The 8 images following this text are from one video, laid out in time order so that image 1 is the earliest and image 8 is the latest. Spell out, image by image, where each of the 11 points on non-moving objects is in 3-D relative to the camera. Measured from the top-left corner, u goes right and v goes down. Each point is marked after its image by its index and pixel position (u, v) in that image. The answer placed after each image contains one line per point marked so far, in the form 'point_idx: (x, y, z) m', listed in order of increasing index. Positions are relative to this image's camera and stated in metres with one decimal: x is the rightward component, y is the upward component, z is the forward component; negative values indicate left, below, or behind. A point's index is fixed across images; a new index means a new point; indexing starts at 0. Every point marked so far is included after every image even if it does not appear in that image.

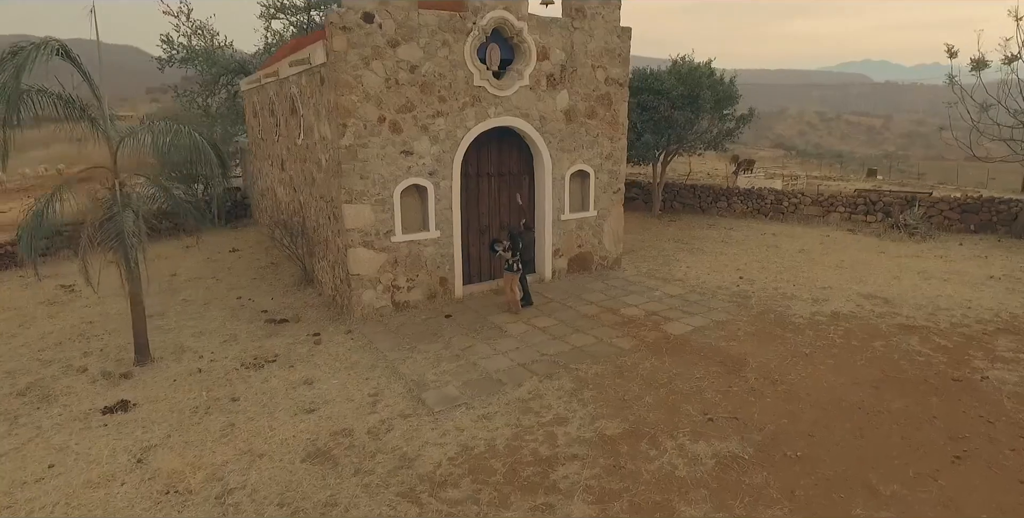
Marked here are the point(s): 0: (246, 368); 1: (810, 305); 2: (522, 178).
0: (-3.0, -1.2, +7.1) m
1: (+4.0, -0.6, +8.3) m
2: (+0.2, +1.2, +9.4) m
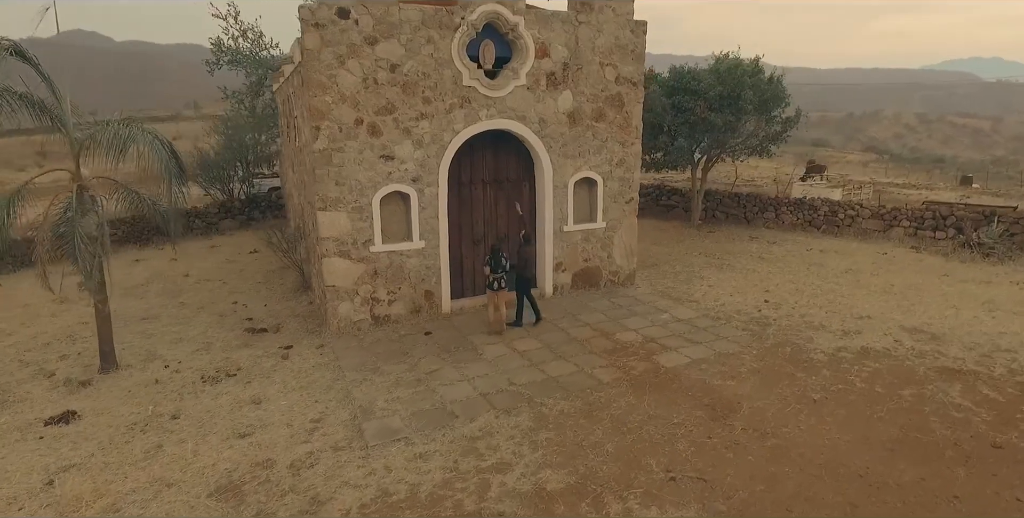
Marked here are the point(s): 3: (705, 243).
0: (-3.4, -1.3, +6.8) m
1: (+3.7, -0.9, +7.2) m
2: (+0.1, +1.0, +8.7) m
3: (+3.9, +0.3, +12.4) m
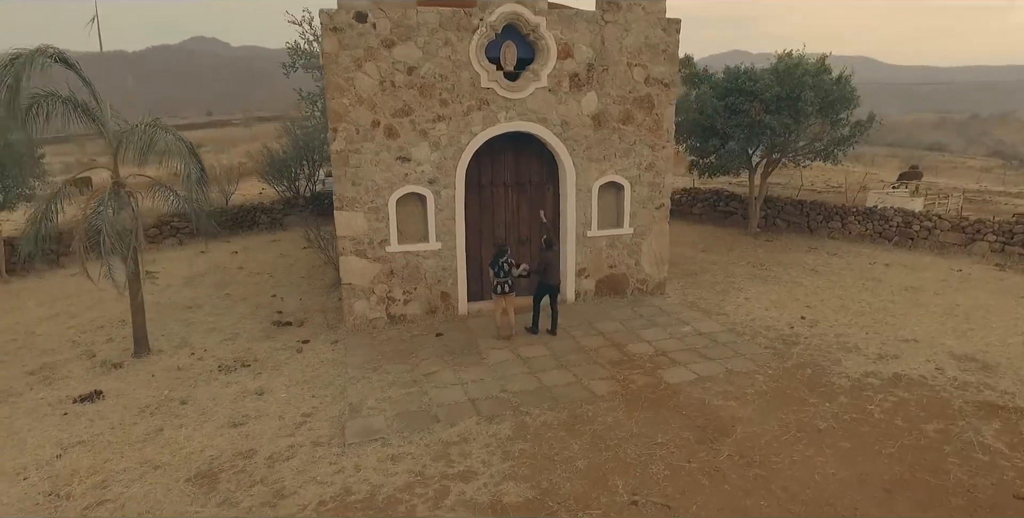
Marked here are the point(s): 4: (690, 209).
0: (-3.3, -1.3, +7.2) m
1: (+3.8, -1.1, +6.6) m
2: (+0.5, +1.0, +8.5) m
3: (+4.6, +0.1, +11.7) m
4: (+4.2, +1.2, +14.7) m
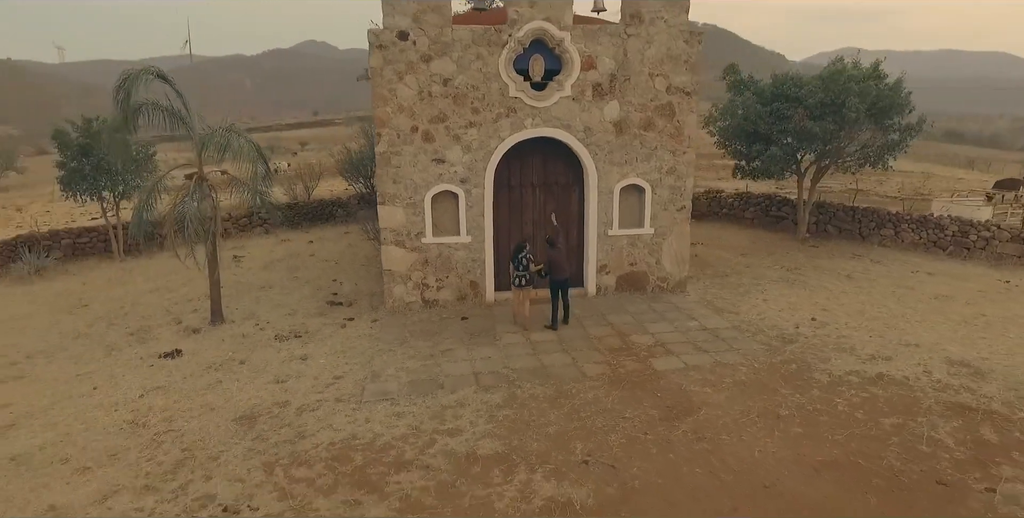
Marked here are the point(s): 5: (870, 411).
0: (-3.2, -1.1, +8.4) m
1: (+3.8, -1.1, +6.9) m
2: (+0.9, +1.0, +9.2) m
3: (+5.4, 0.0, +11.8) m
4: (+5.4, +1.1, +14.8) m
5: (+3.3, -1.4, +5.8) m
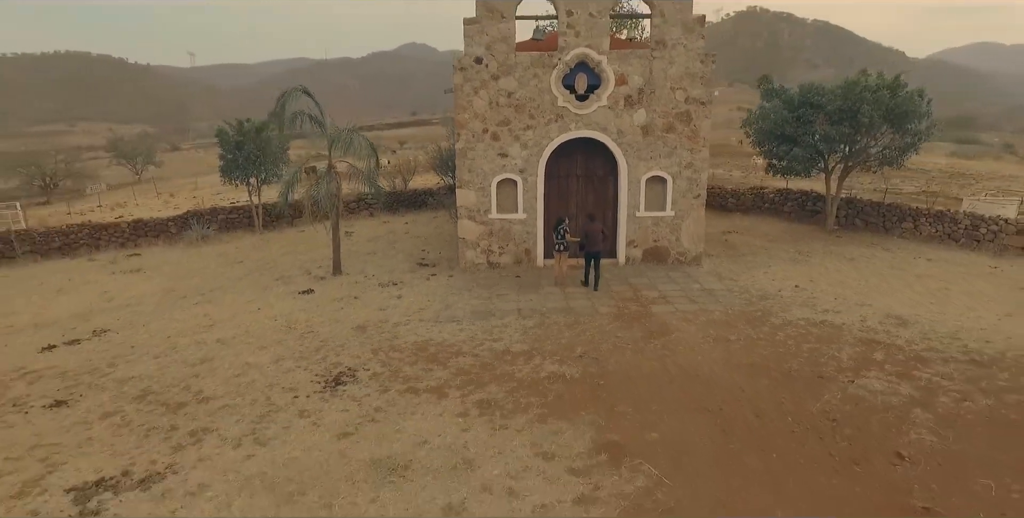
0: (-2.4, -0.5, +11.4) m
1: (+4.2, -0.7, +8.8) m
2: (+1.8, +1.5, +11.6) m
3: (+6.6, +0.3, +13.5) m
4: (+7.1, +1.4, +16.5) m
5: (+3.6, -1.0, +7.8) m
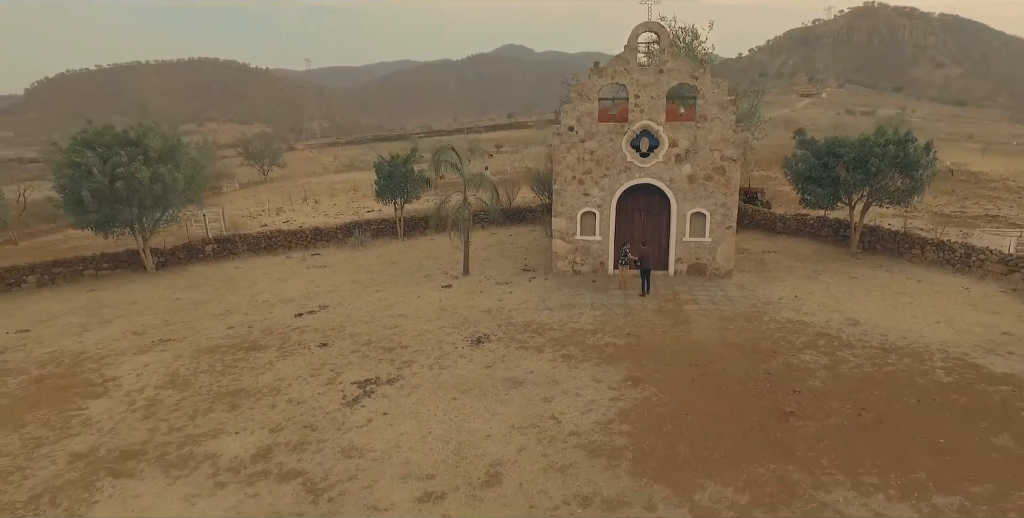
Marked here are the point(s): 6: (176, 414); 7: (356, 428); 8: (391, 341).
0: (-0.4, -0.6, +16.3) m
1: (+5.8, -1.1, +12.8) m
2: (+3.8, +1.2, +15.9) m
3: (+8.8, -0.1, +17.1) m
4: (+9.7, +0.9, +19.9) m
5: (+5.0, -1.4, +11.9) m
6: (-5.2, -2.4, +9.7) m
7: (-2.2, -2.4, +9.0) m
8: (-2.4, -1.6, +12.5) m
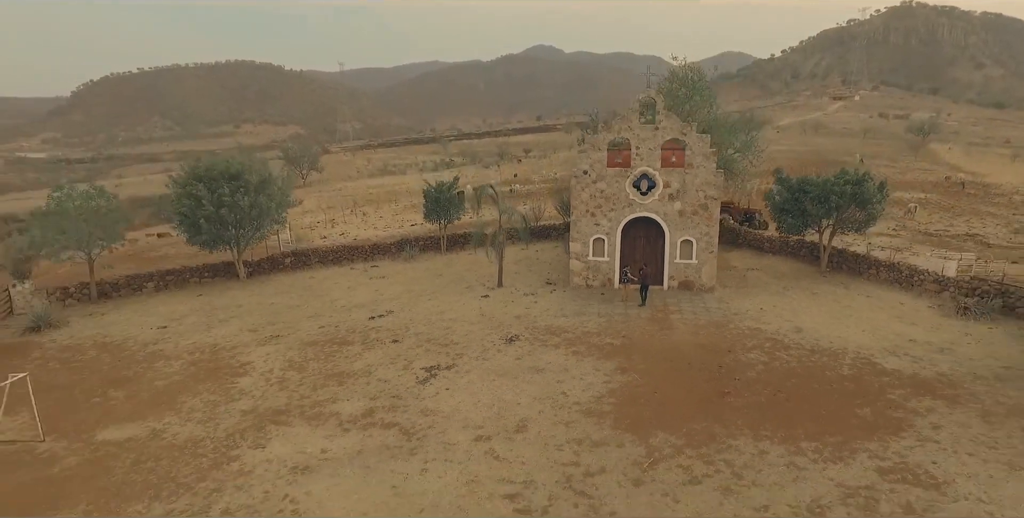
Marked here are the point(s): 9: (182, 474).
0: (+0.4, -1.1, +20.3) m
1: (+6.4, -1.7, +16.6) m
2: (+4.6, +0.6, +19.8) m
3: (+9.7, -0.7, +20.8) m
4: (+10.7, +0.3, +23.5) m
5: (+5.6, -1.9, +15.7) m
6: (-4.7, -2.9, +14.0) m
7: (-1.7, -2.9, +13.1) m
8: (-1.8, -2.1, +16.6) m
9: (-5.6, -3.7, +10.7) m
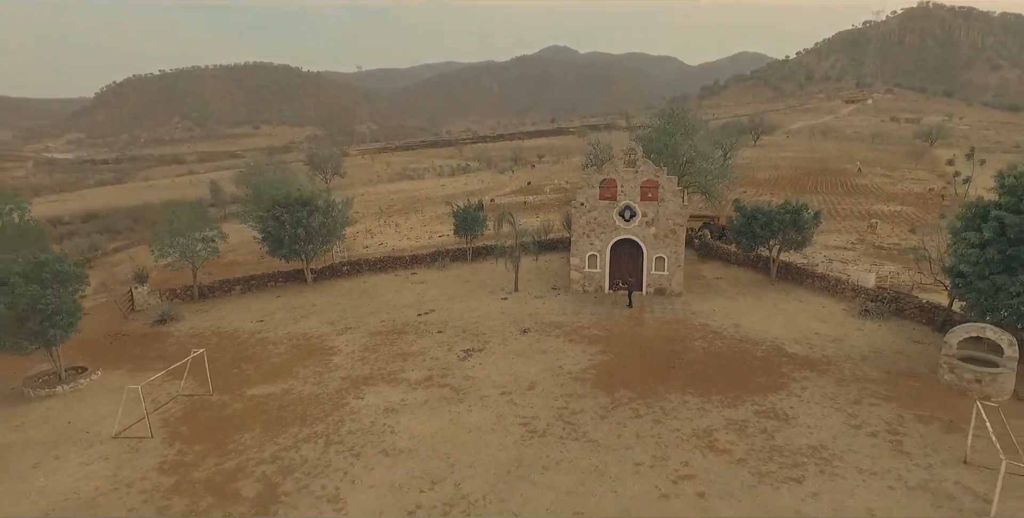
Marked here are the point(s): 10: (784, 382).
0: (+1.0, -1.6, +26.2) m
1: (+6.9, -2.2, +22.3) m
2: (+5.2, +0.1, +25.5) m
3: (+10.3, -1.3, +26.4) m
4: (+11.4, -0.2, +29.2) m
5: (+6.1, -2.4, +21.5) m
6: (-4.2, -3.3, +19.9) m
7: (-1.3, -3.3, +19.0) m
8: (-1.3, -2.6, +22.5) m
9: (-5.3, -4.1, +16.7) m
10: (+7.4, -3.3, +17.0) m
